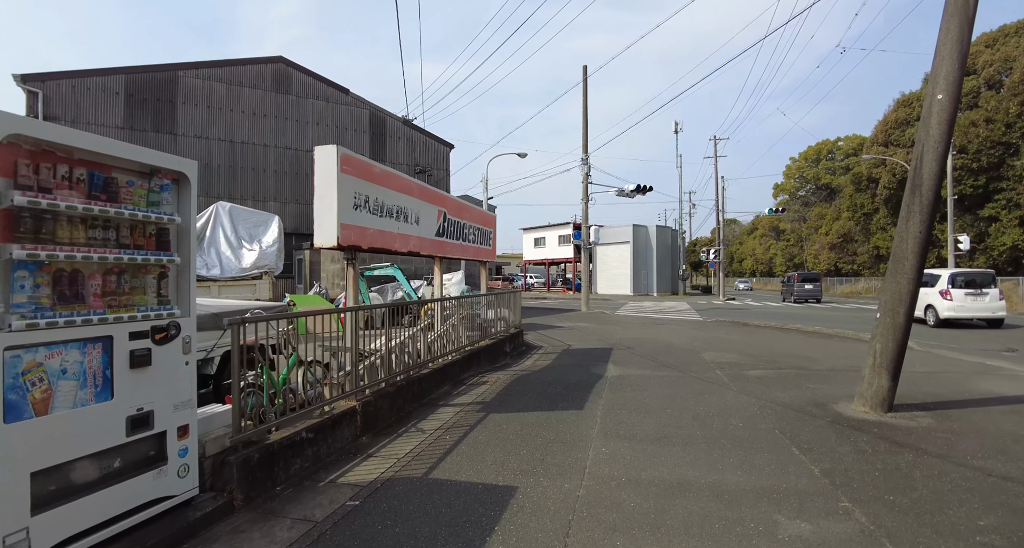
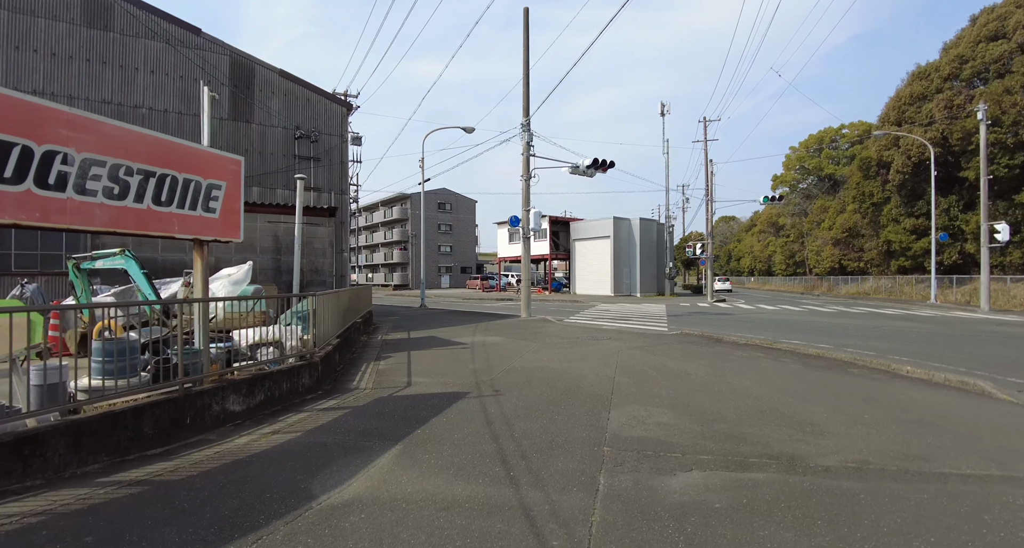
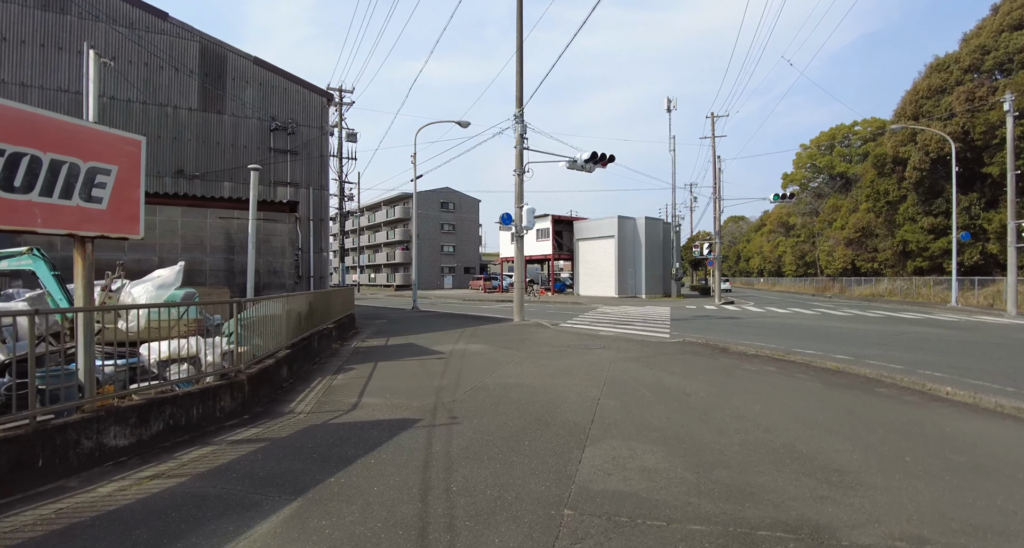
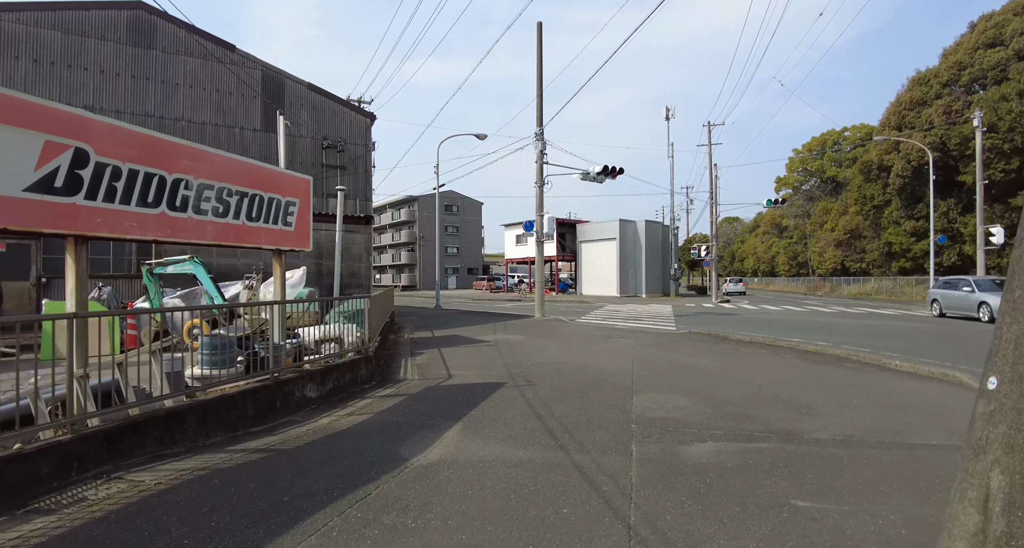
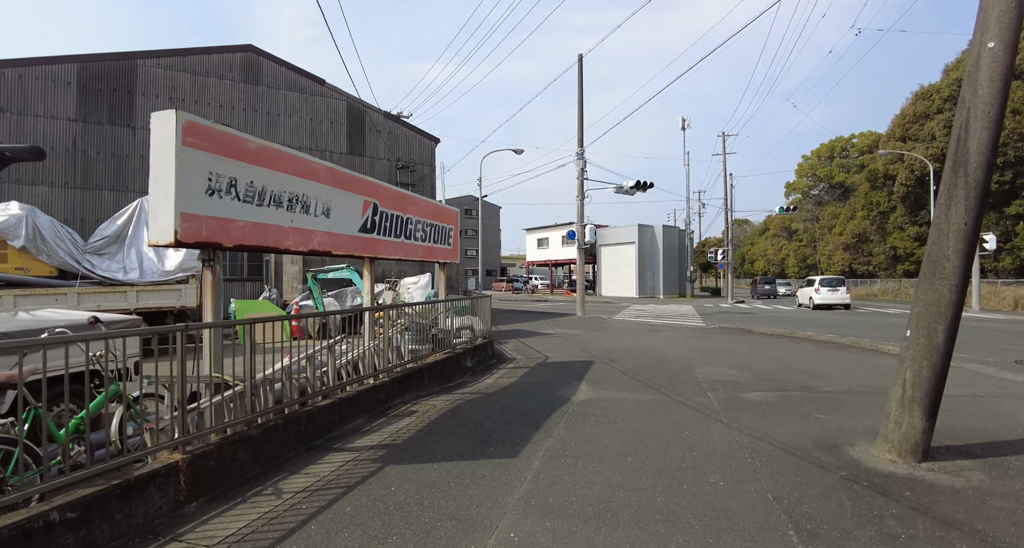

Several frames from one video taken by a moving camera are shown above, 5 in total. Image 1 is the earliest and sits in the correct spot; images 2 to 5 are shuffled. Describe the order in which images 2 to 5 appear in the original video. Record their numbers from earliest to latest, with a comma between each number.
5, 4, 2, 3
